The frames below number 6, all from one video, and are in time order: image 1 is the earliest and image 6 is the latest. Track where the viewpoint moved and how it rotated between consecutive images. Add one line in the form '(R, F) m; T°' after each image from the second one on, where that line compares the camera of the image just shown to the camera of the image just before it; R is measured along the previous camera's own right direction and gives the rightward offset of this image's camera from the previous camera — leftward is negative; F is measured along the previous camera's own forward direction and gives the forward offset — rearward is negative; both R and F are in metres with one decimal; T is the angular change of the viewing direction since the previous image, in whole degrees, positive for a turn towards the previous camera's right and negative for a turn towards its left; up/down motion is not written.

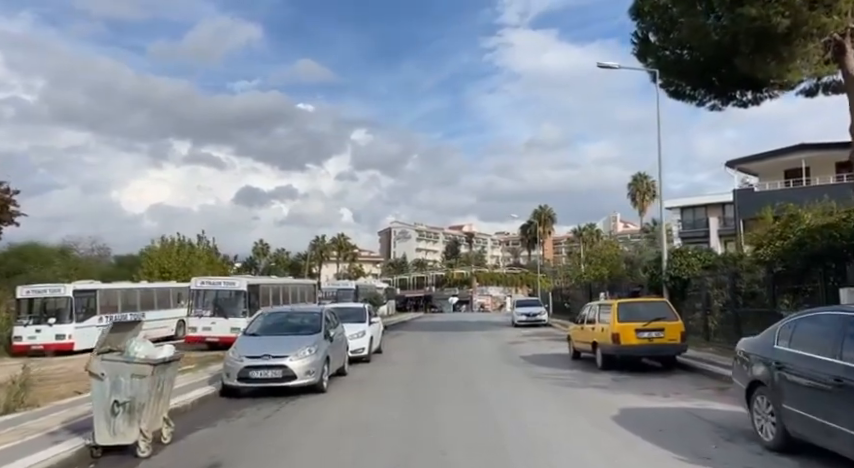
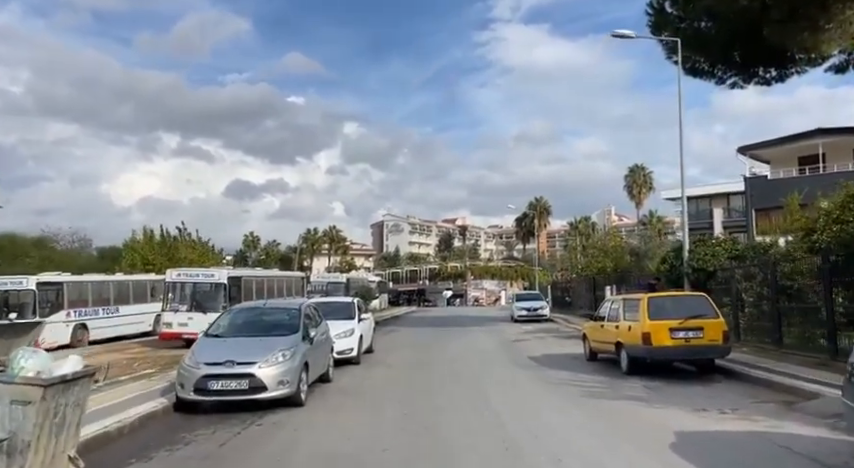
(-0.1, +2.1) m; +1°
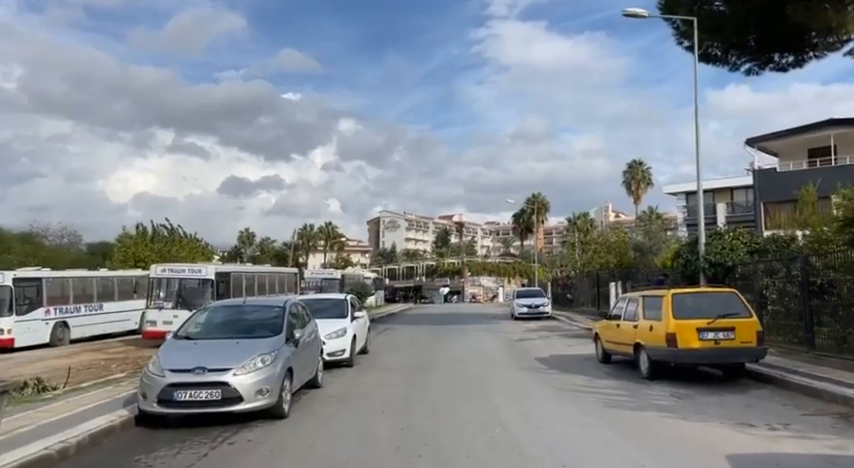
(-0.1, +1.2) m; 0°
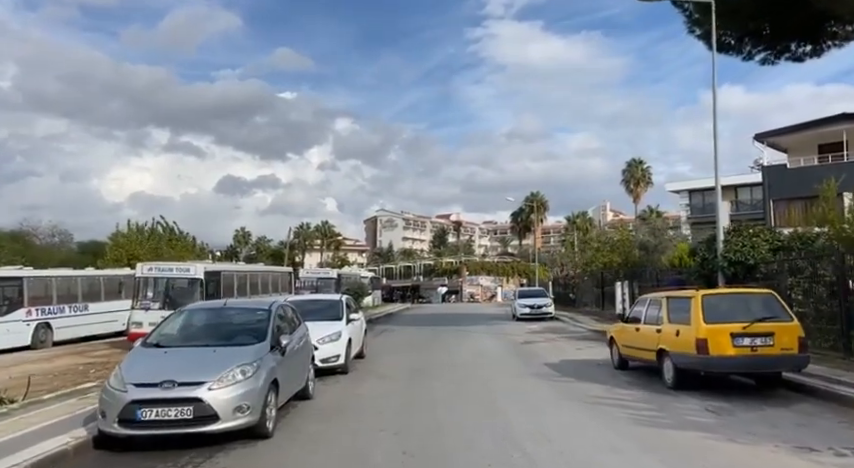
(-0.1, +1.1) m; 0°
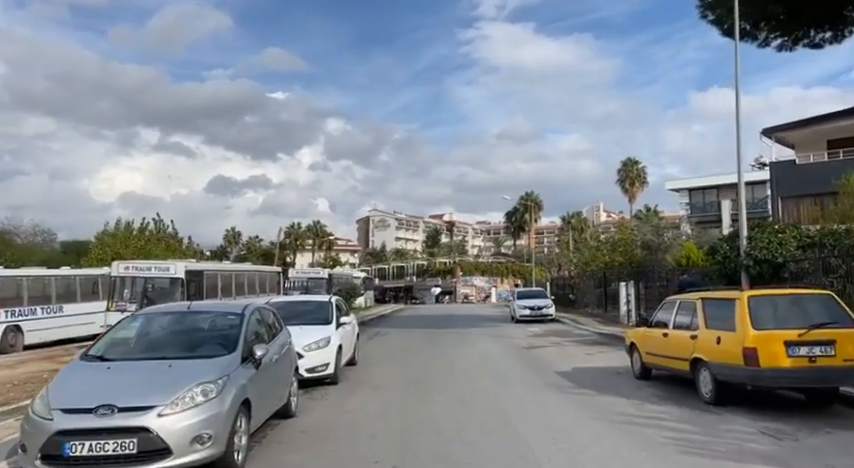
(-0.1, +1.4) m; +1°
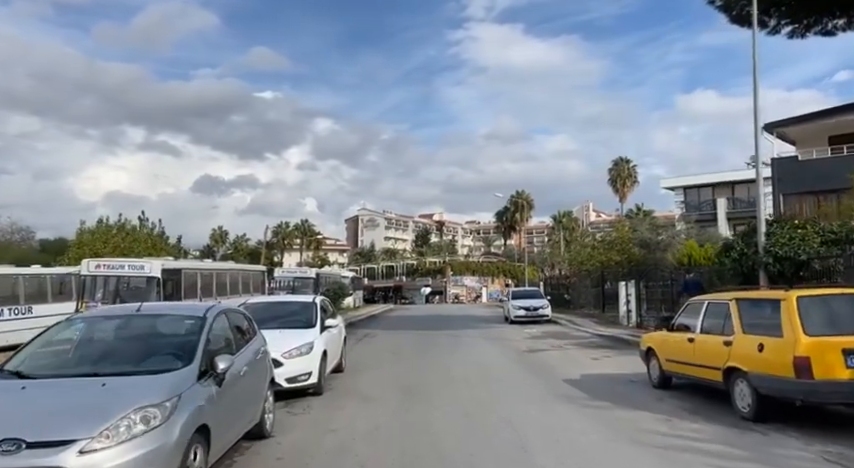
(-0.1, +1.2) m; +1°
